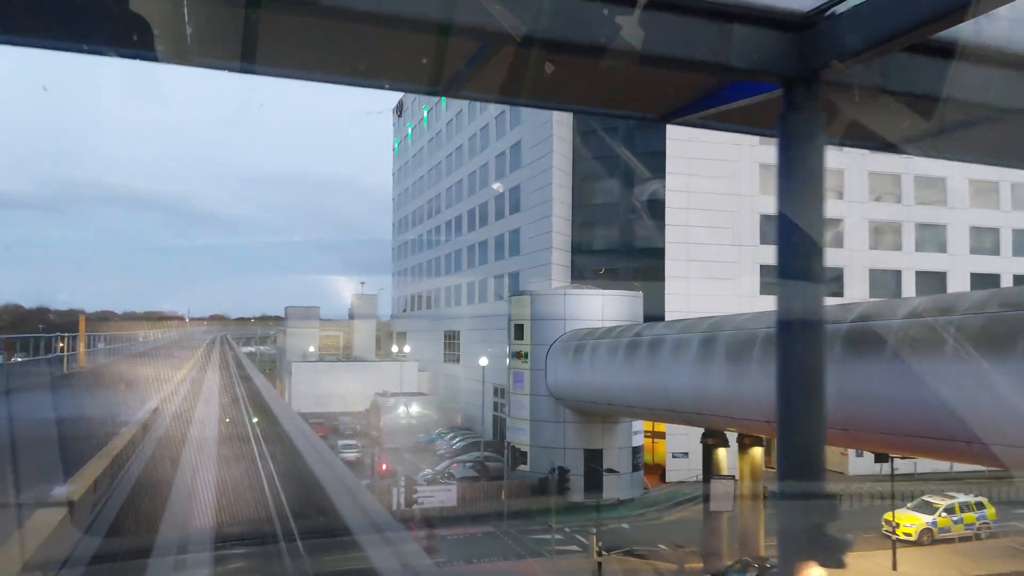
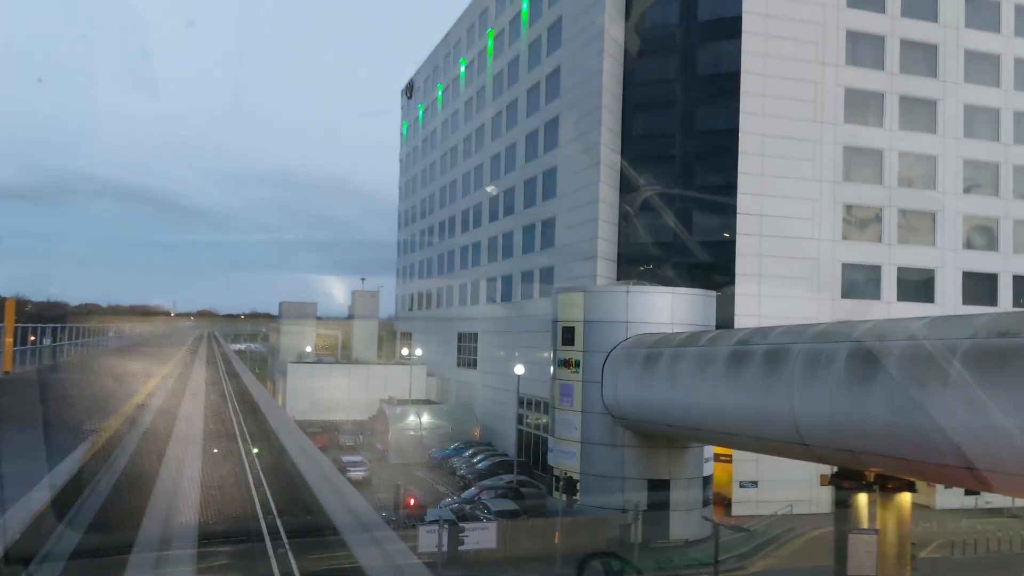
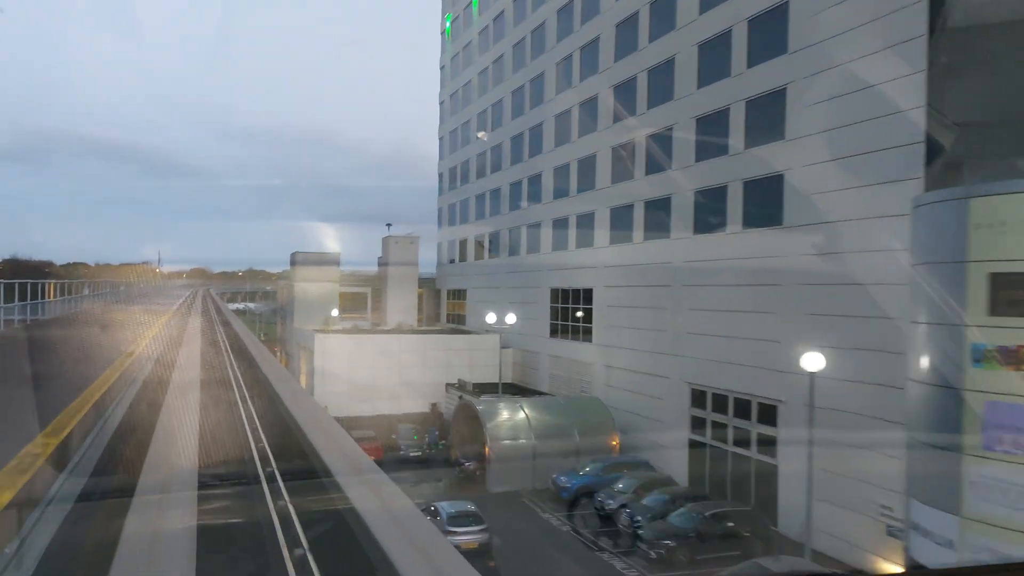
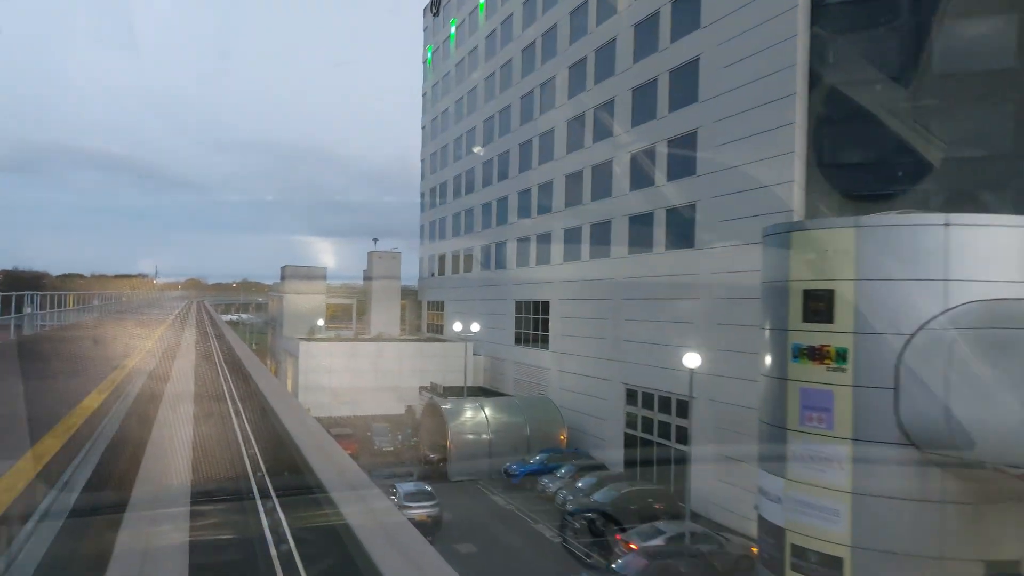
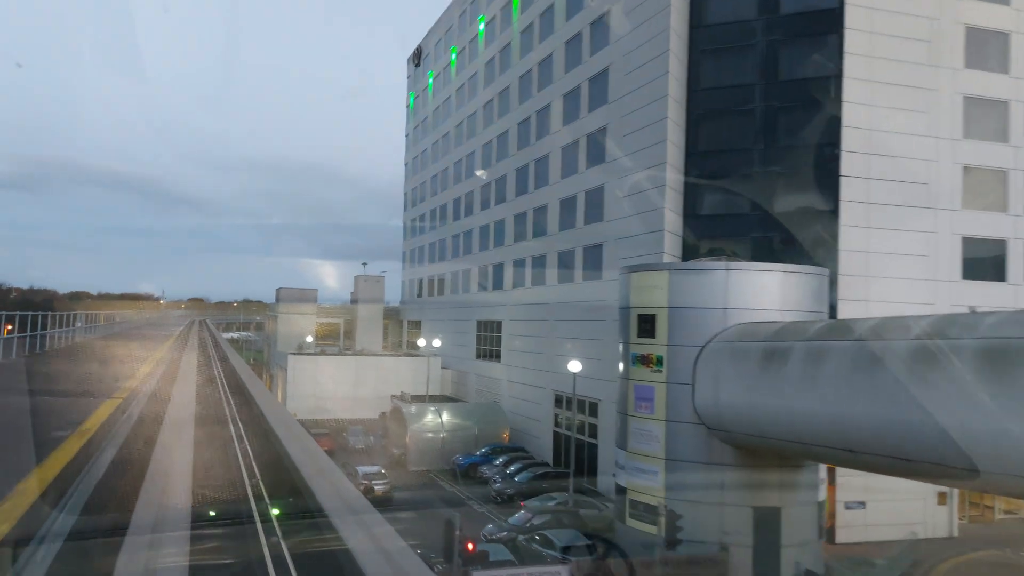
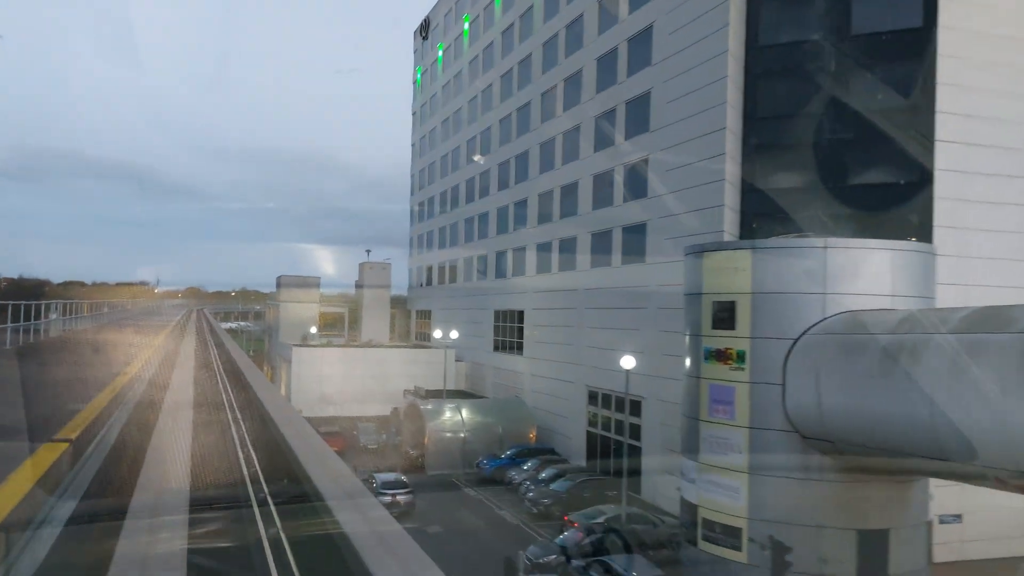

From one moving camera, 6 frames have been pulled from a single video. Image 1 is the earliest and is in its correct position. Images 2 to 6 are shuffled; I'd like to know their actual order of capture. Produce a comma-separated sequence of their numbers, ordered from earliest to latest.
2, 5, 6, 4, 3
